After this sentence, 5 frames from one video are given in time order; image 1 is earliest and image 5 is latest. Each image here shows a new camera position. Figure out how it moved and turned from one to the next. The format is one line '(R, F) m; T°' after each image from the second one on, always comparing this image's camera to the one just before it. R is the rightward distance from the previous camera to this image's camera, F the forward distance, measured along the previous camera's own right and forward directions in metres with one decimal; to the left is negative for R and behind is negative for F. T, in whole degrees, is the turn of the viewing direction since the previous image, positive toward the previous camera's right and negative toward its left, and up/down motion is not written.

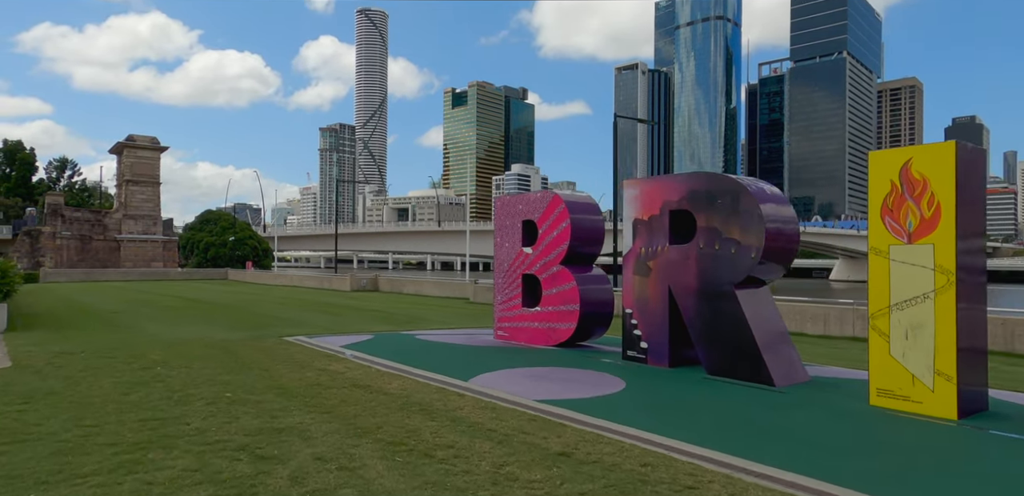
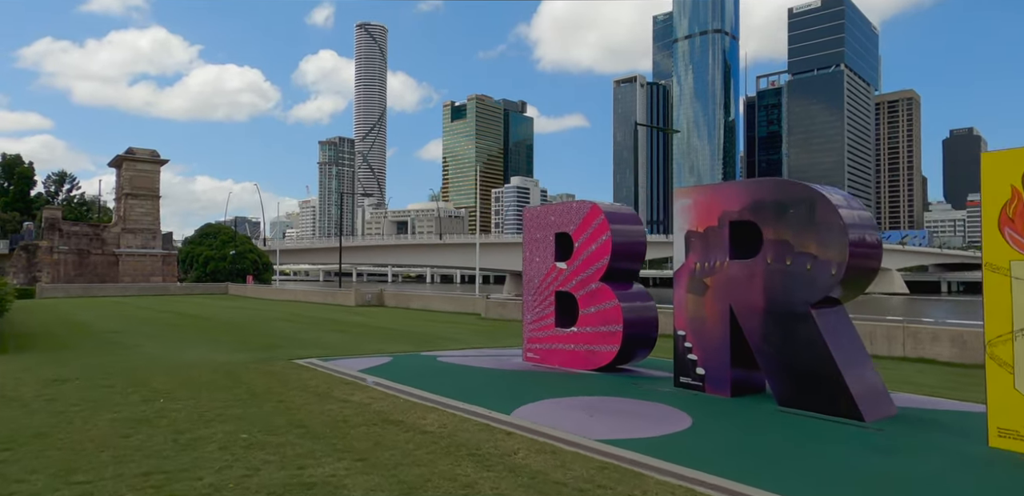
(-0.6, +1.0) m; 0°
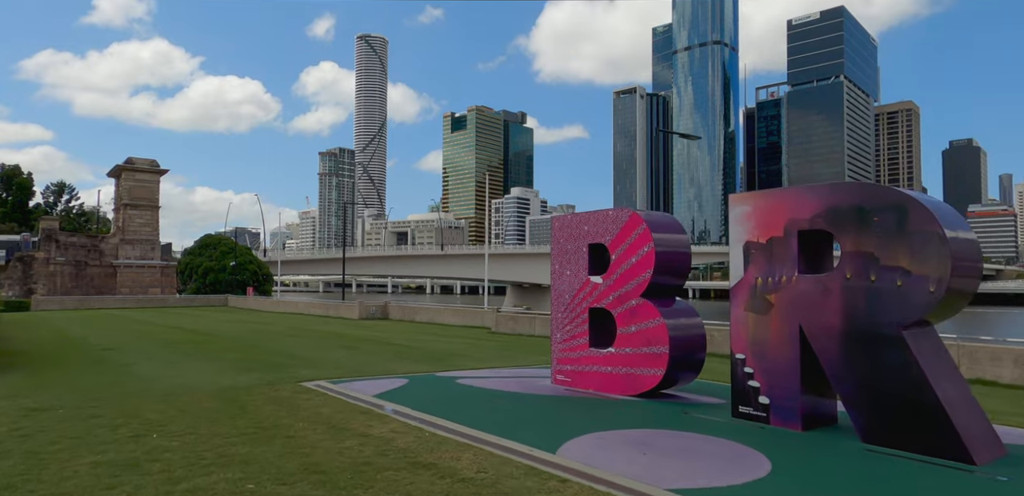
(-0.5, +1.1) m; 0°
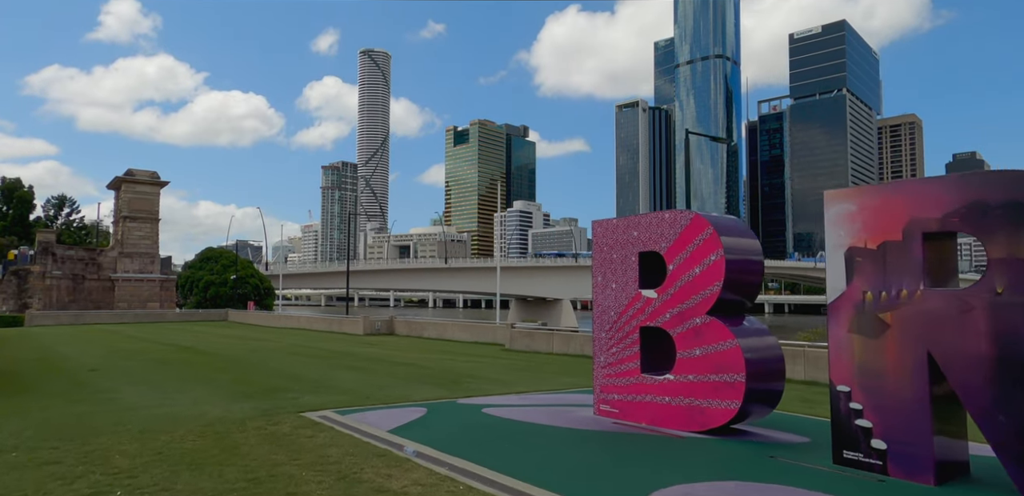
(-0.5, +1.6) m; 0°
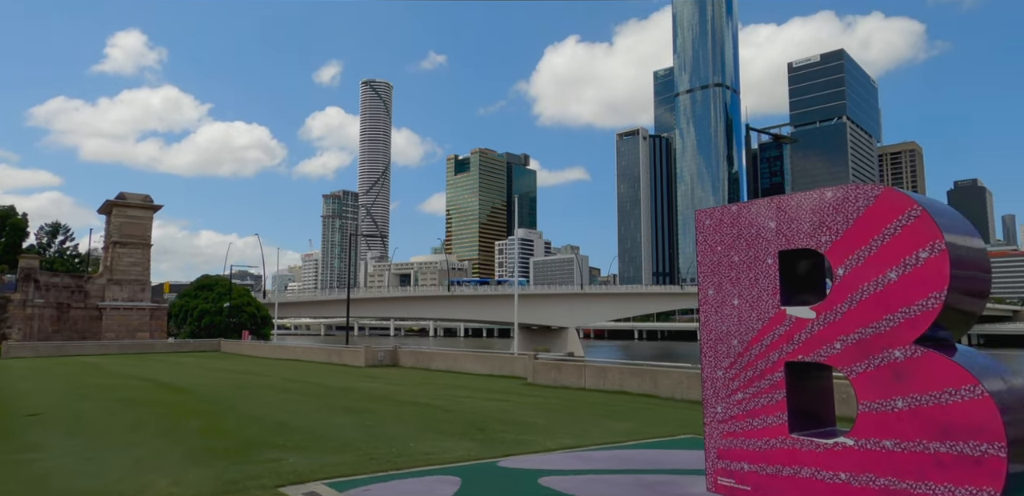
(-0.8, +3.2) m; 0°
